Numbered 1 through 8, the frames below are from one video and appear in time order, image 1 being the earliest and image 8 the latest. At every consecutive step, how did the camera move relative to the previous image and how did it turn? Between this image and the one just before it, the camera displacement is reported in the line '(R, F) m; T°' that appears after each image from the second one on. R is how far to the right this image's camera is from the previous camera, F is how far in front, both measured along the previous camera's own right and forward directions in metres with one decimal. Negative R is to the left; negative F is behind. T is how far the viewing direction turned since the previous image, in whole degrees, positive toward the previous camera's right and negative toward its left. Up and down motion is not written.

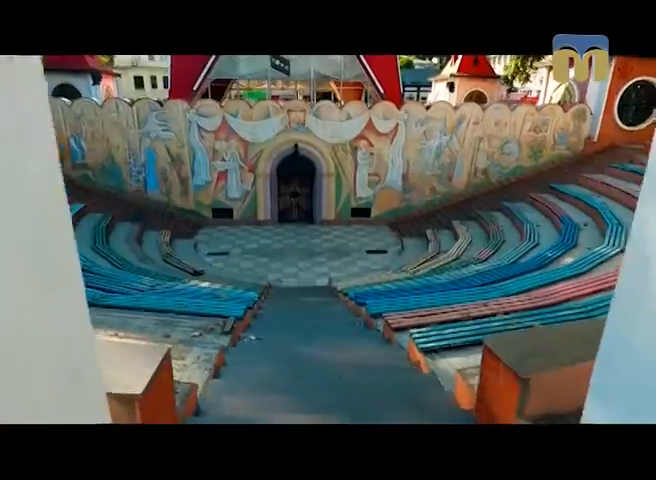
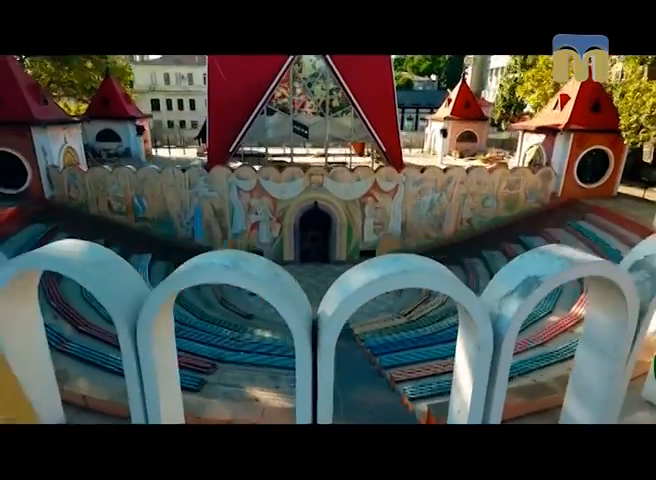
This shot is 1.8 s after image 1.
(-0.7, -1.6) m; +2°
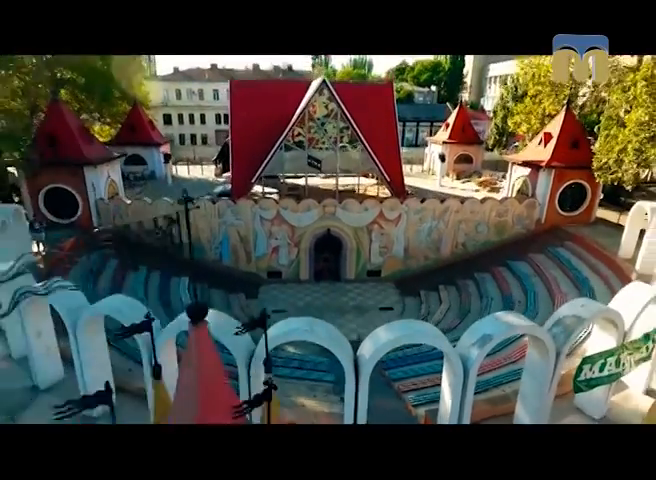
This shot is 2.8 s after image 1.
(-0.3, -1.3) m; 0°
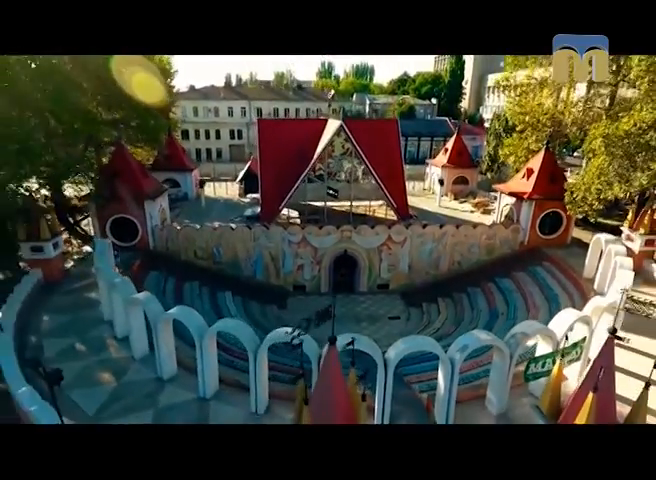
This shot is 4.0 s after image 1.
(-0.5, -2.1) m; 0°
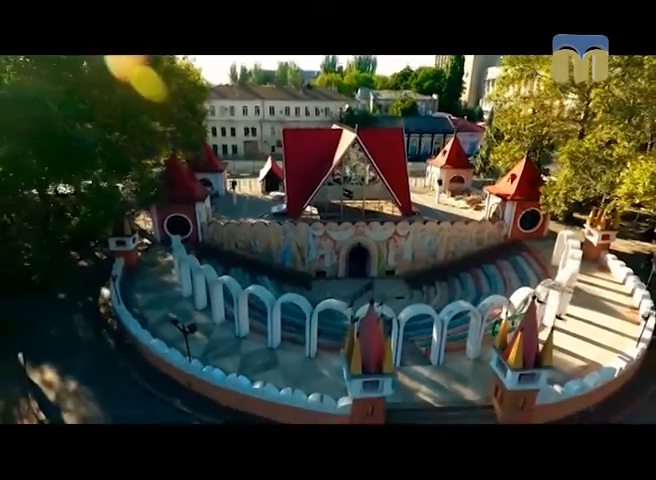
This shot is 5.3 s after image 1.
(-0.5, -2.7) m; 0°
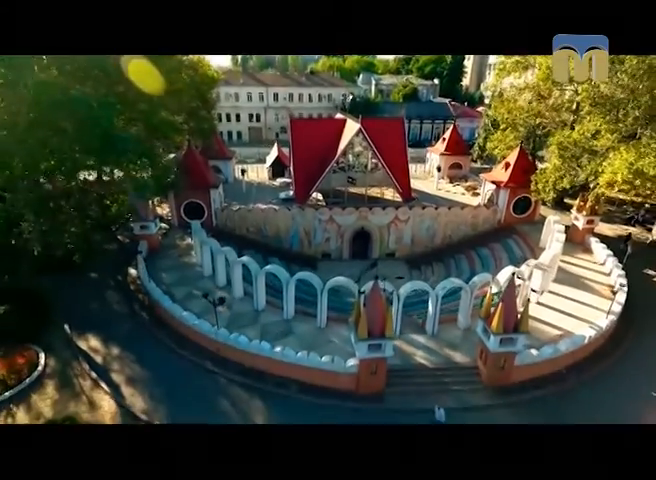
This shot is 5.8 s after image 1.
(-0.2, -1.1) m; 0°
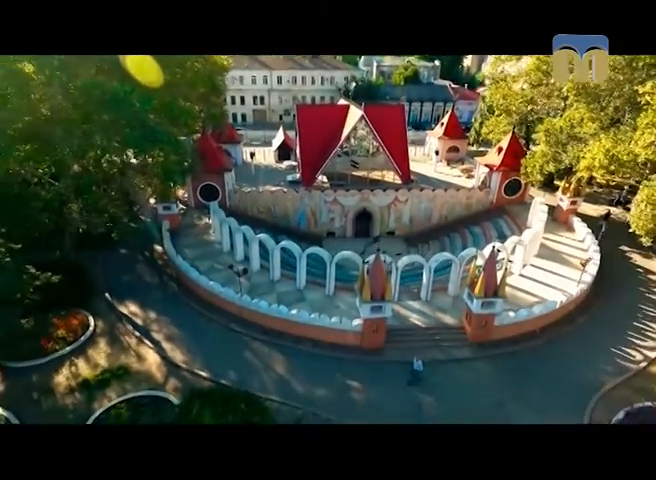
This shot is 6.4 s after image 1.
(-0.2, -1.4) m; 0°
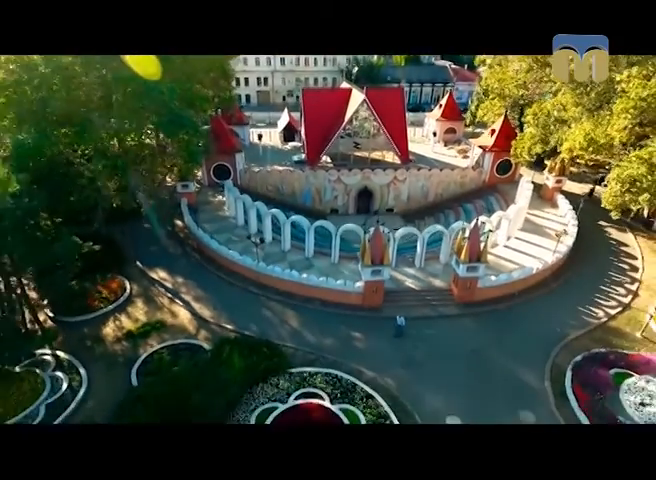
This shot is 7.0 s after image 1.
(-0.1, -1.4) m; 0°
